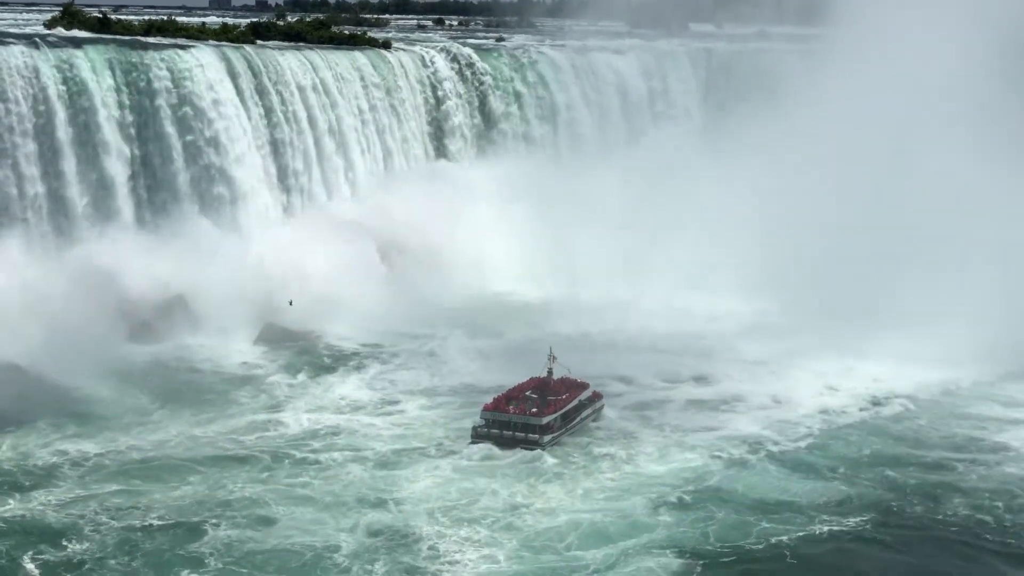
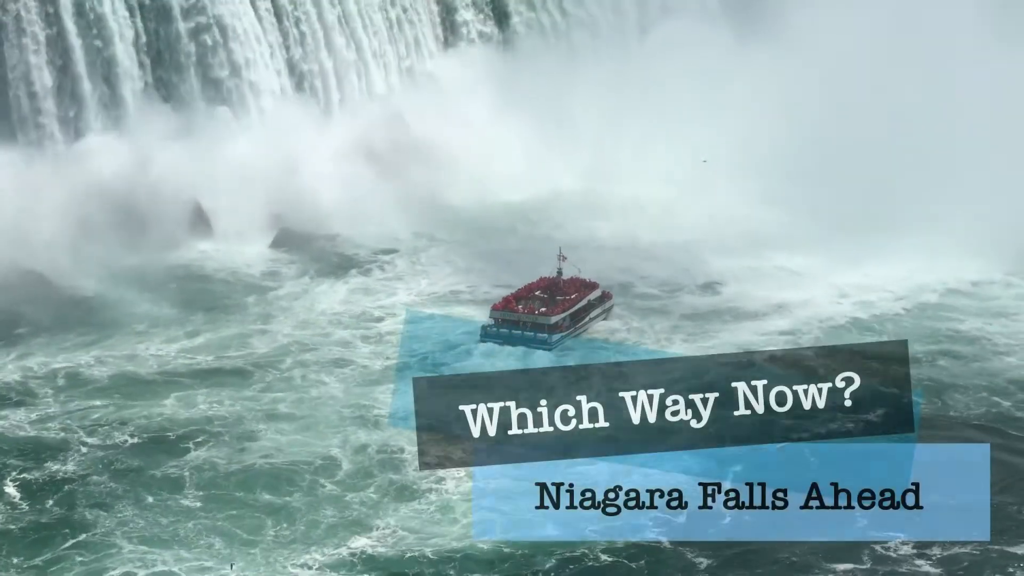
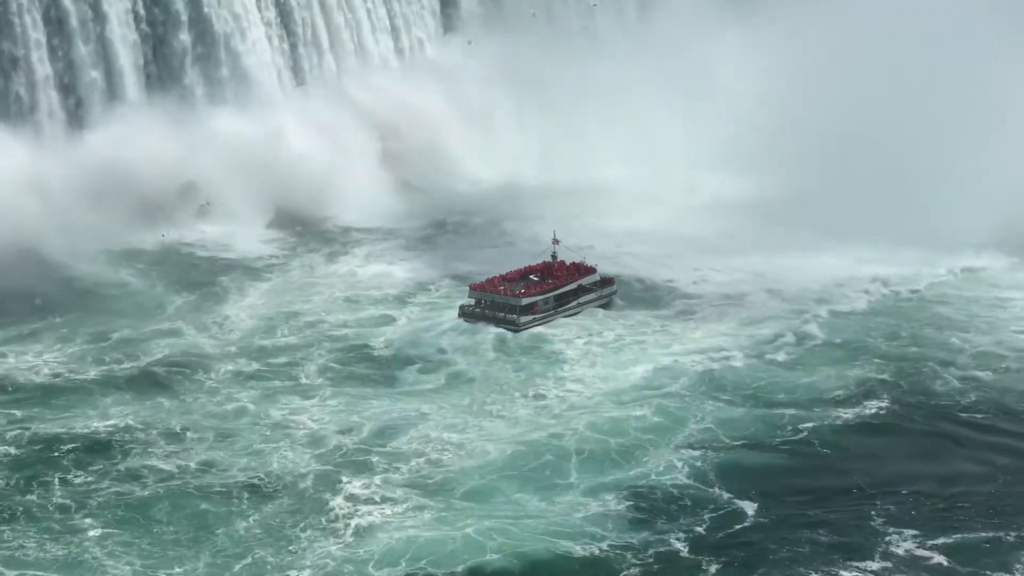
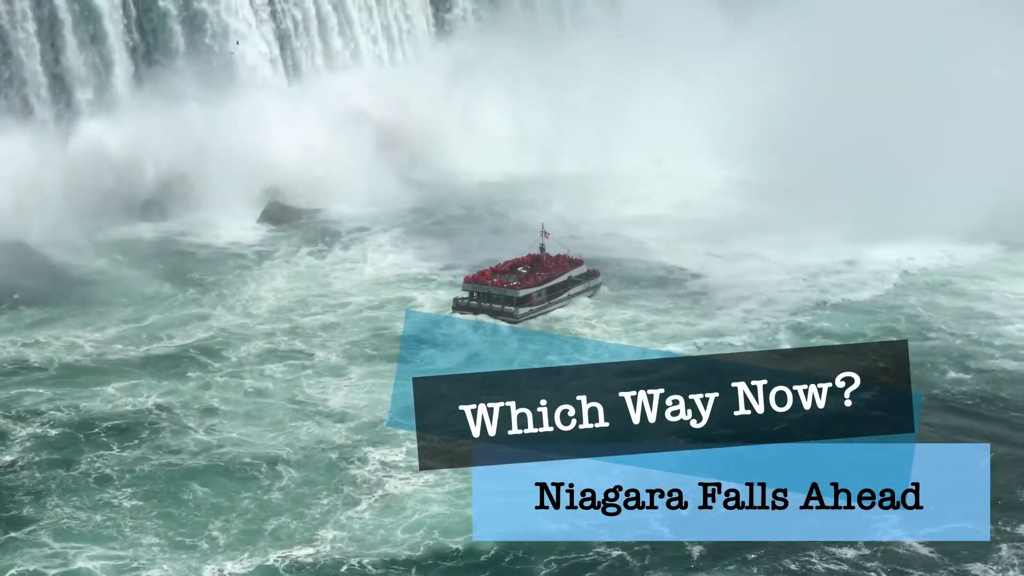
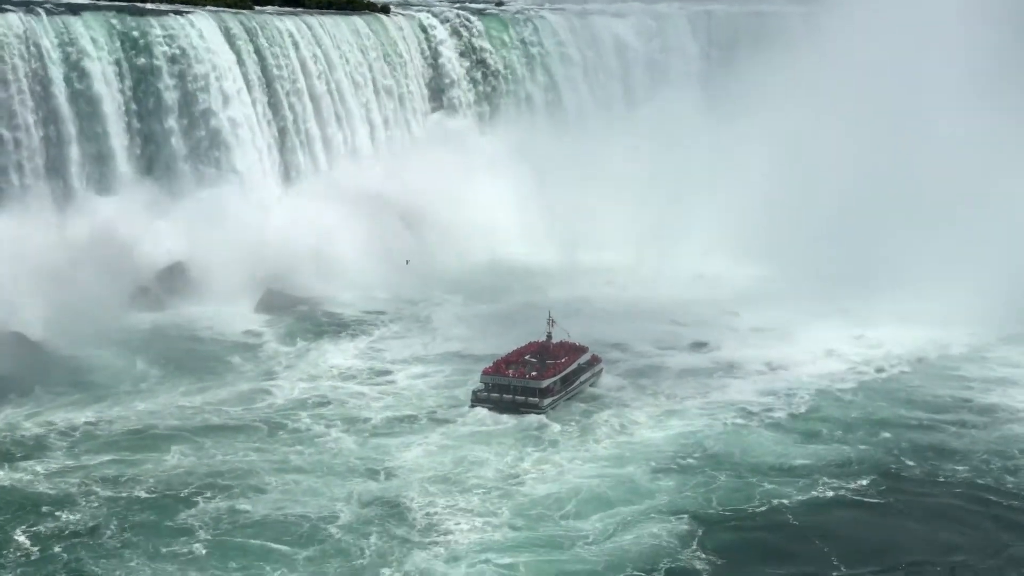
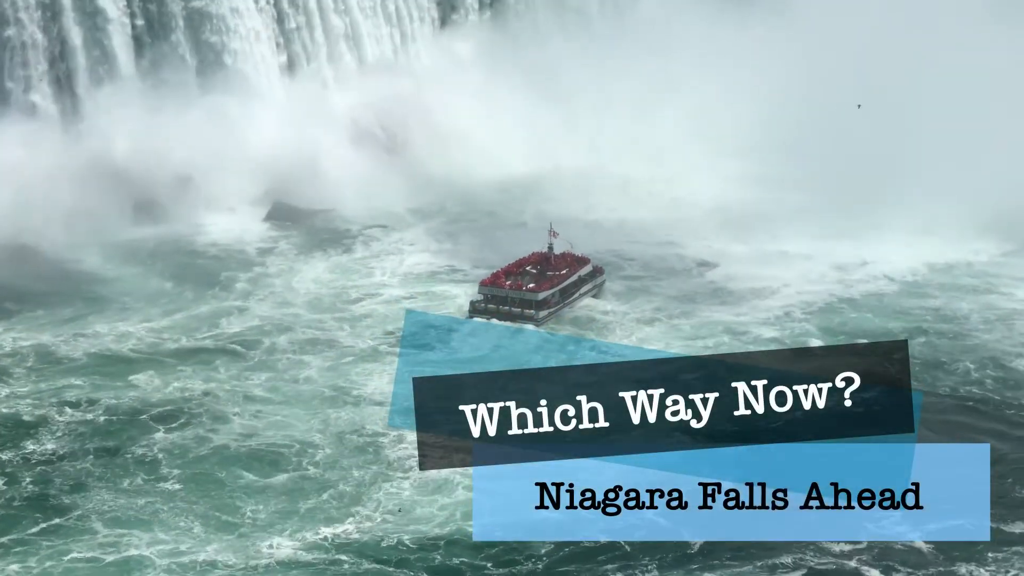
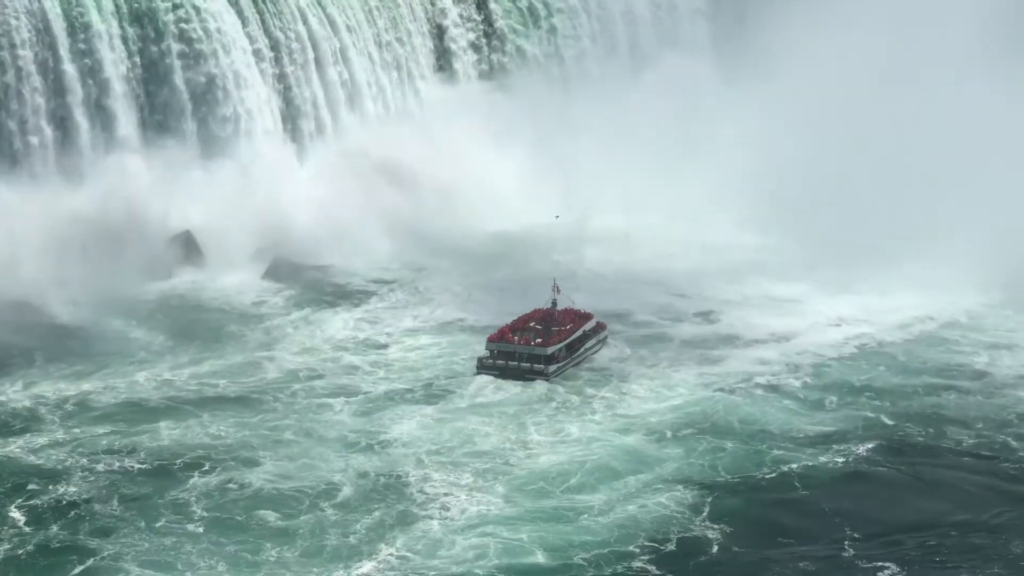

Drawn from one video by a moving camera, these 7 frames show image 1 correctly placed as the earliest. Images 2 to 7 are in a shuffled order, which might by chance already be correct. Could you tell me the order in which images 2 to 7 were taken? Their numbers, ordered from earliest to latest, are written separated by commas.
5, 7, 2, 6, 4, 3
